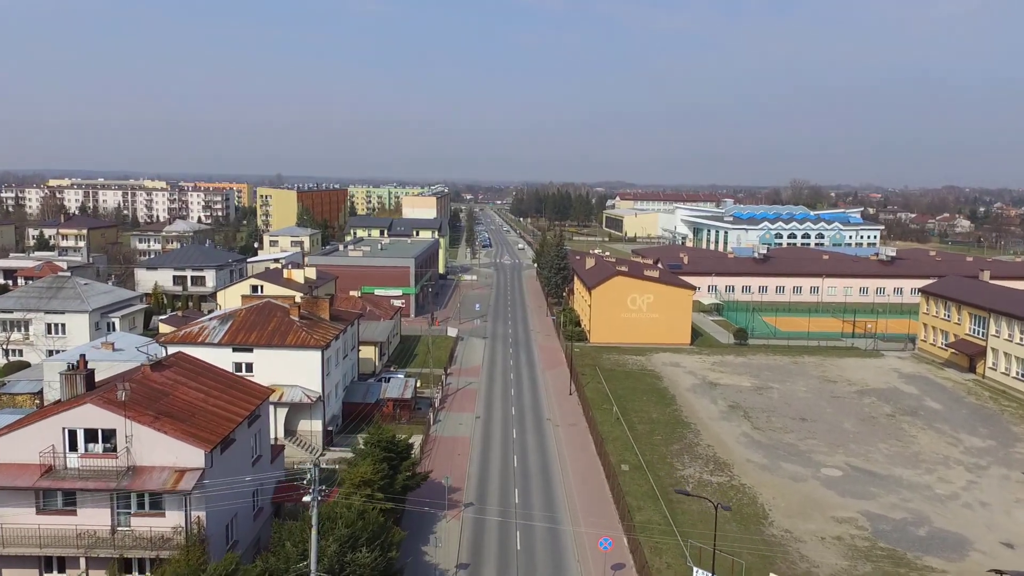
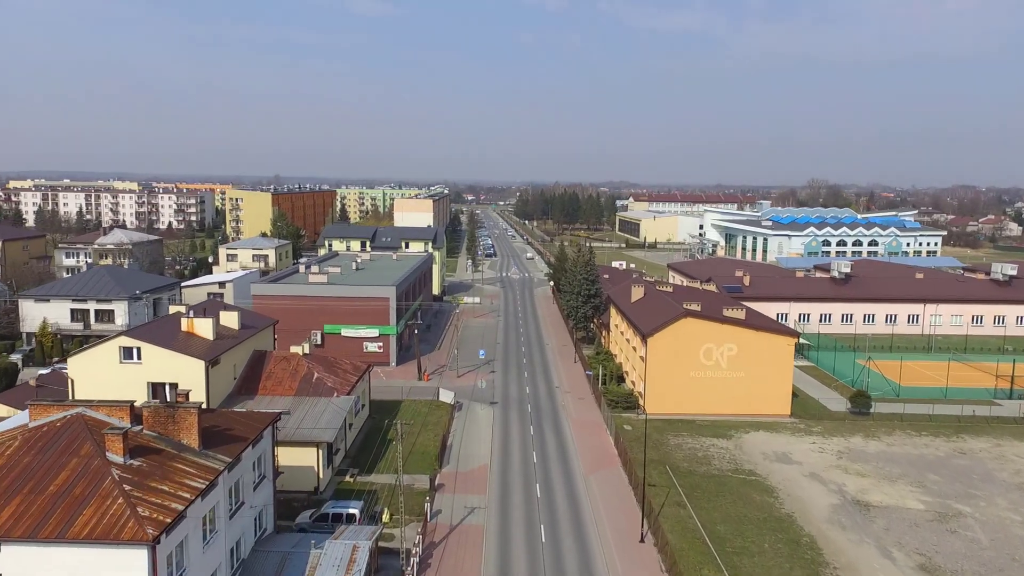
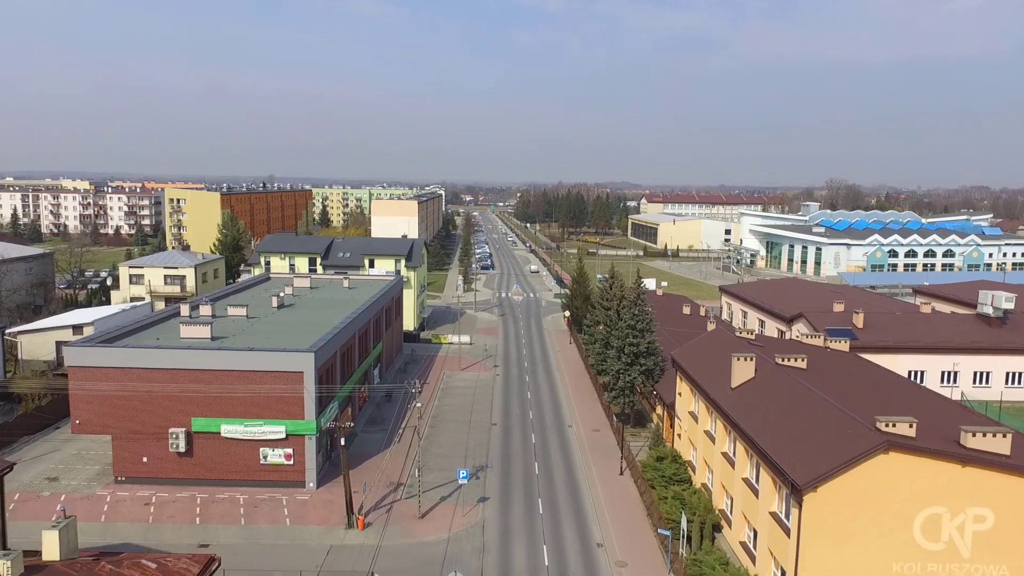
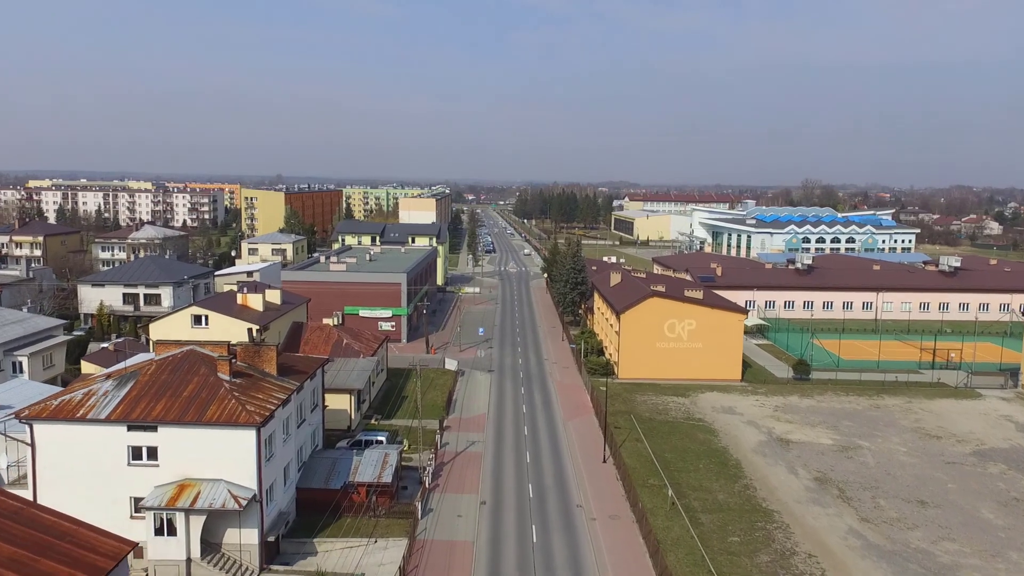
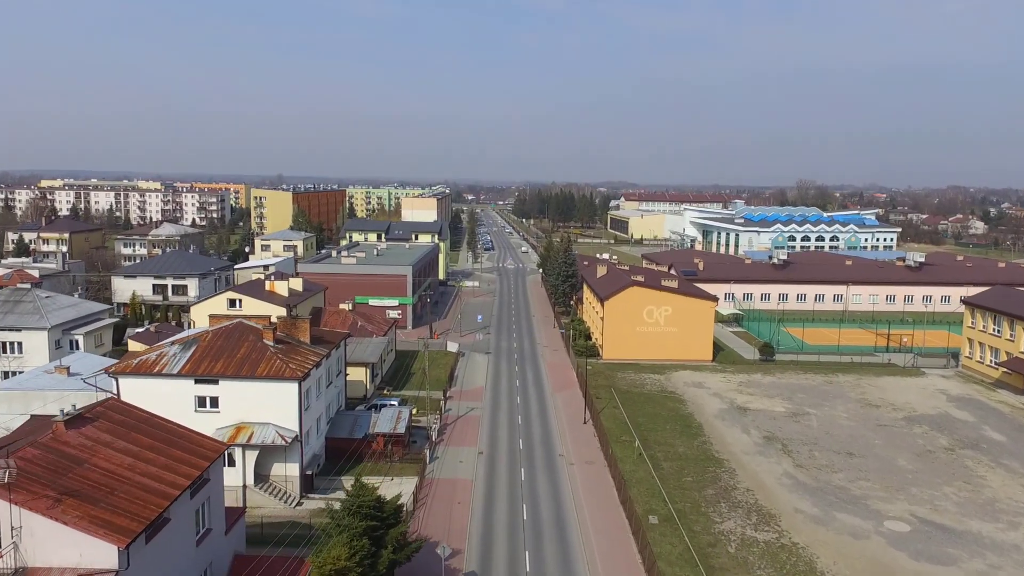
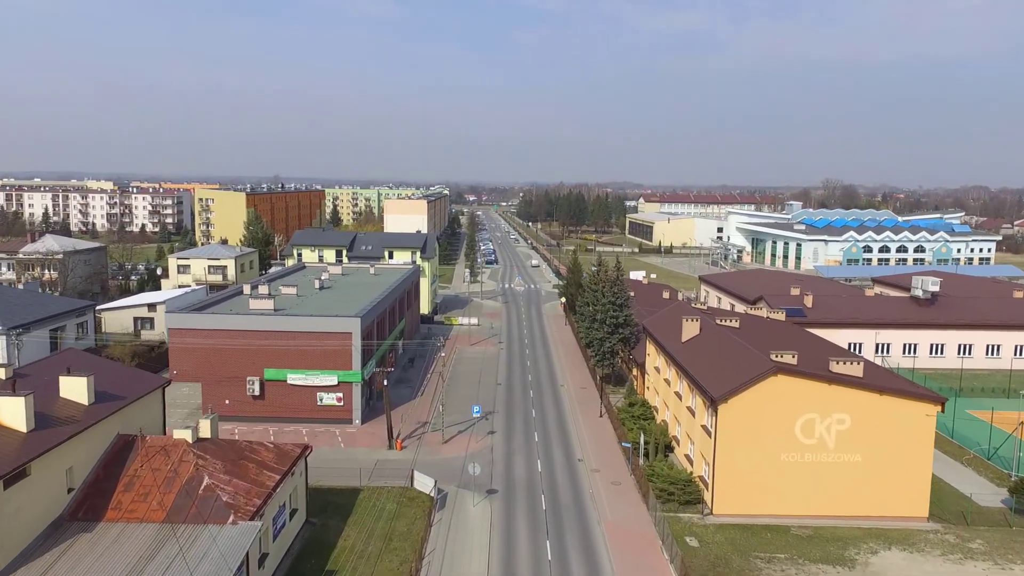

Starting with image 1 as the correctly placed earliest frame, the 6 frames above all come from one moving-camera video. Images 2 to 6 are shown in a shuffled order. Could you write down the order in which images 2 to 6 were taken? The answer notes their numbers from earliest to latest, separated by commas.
5, 4, 2, 6, 3
